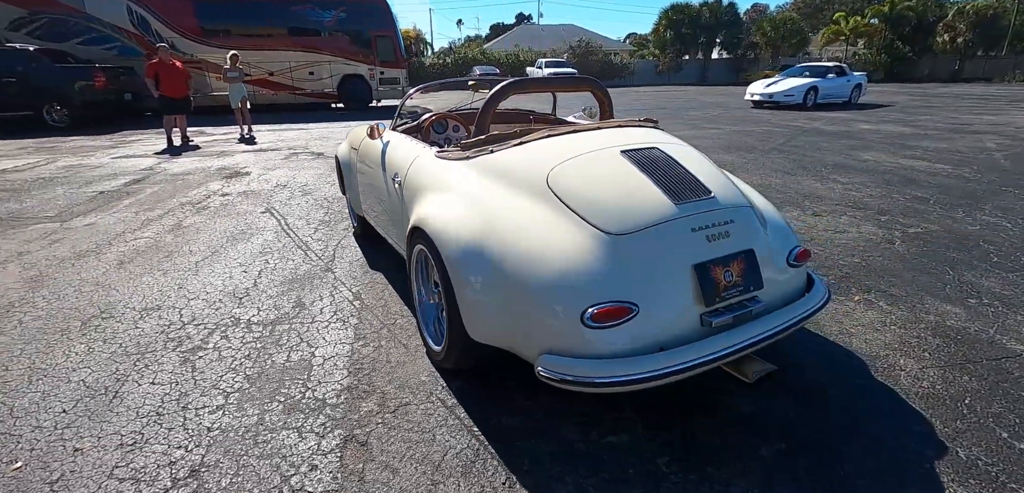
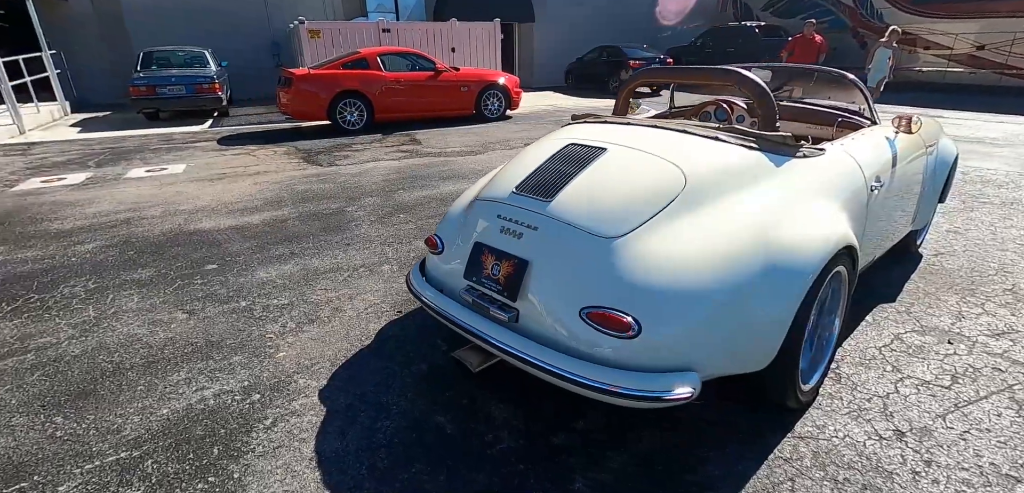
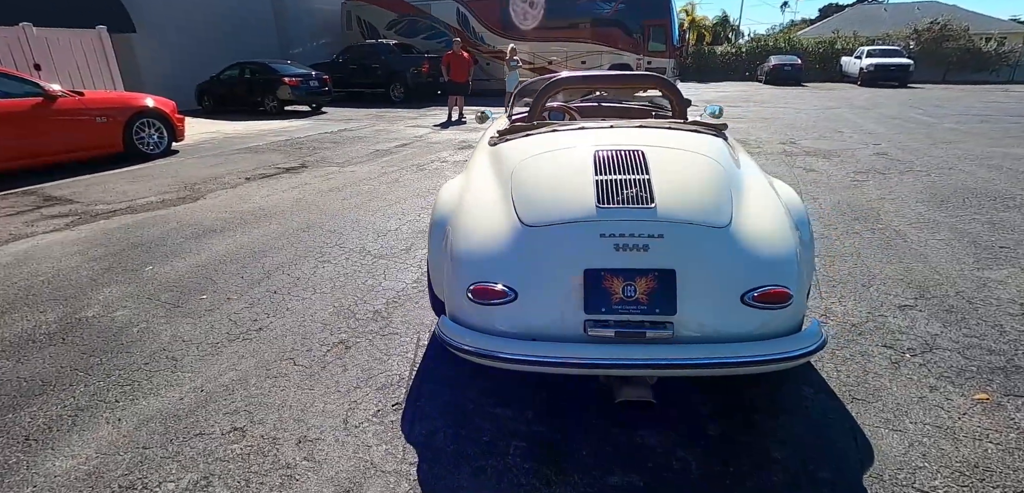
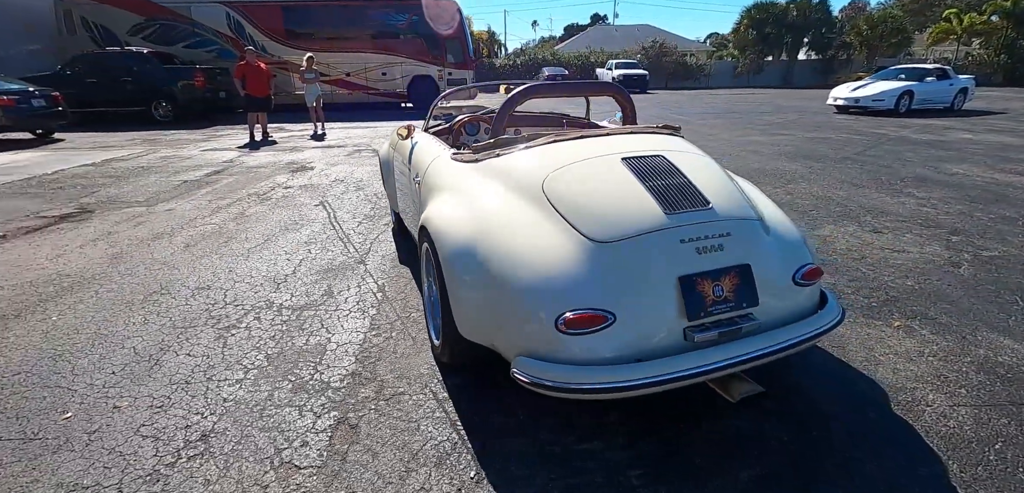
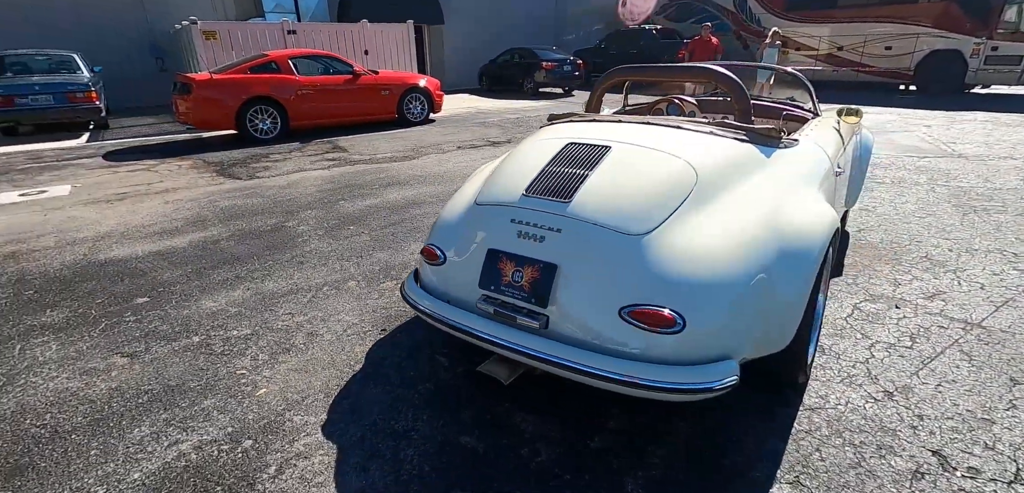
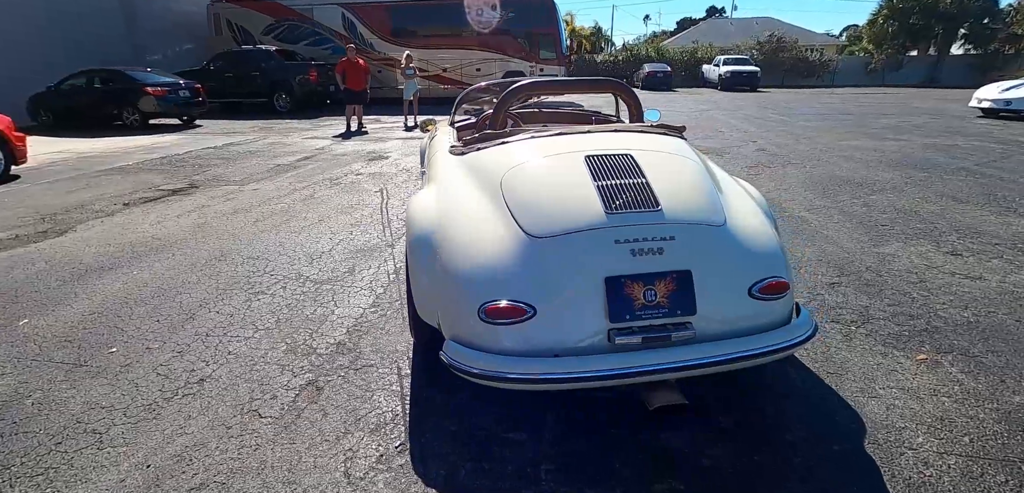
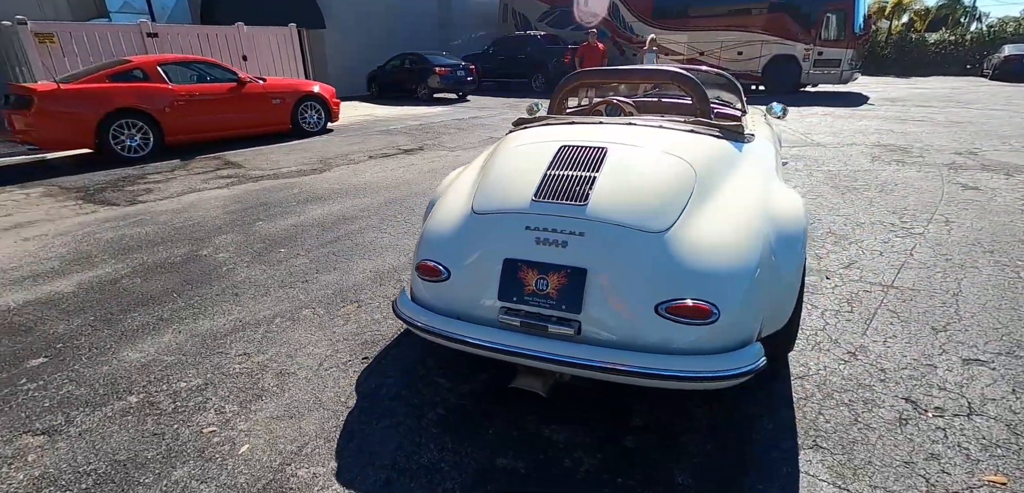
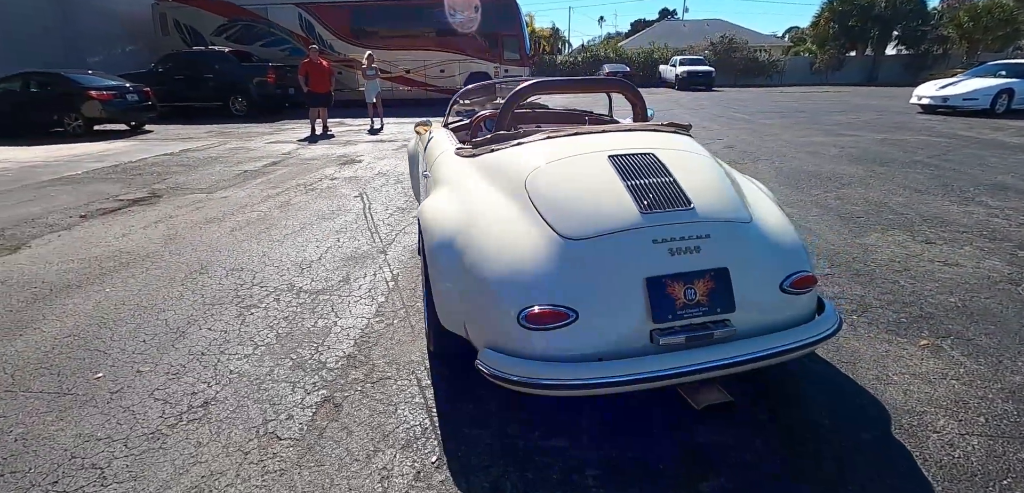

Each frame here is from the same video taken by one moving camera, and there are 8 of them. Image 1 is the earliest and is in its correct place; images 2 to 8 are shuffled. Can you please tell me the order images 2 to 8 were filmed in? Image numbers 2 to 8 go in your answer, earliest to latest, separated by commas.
4, 8, 6, 3, 7, 5, 2
